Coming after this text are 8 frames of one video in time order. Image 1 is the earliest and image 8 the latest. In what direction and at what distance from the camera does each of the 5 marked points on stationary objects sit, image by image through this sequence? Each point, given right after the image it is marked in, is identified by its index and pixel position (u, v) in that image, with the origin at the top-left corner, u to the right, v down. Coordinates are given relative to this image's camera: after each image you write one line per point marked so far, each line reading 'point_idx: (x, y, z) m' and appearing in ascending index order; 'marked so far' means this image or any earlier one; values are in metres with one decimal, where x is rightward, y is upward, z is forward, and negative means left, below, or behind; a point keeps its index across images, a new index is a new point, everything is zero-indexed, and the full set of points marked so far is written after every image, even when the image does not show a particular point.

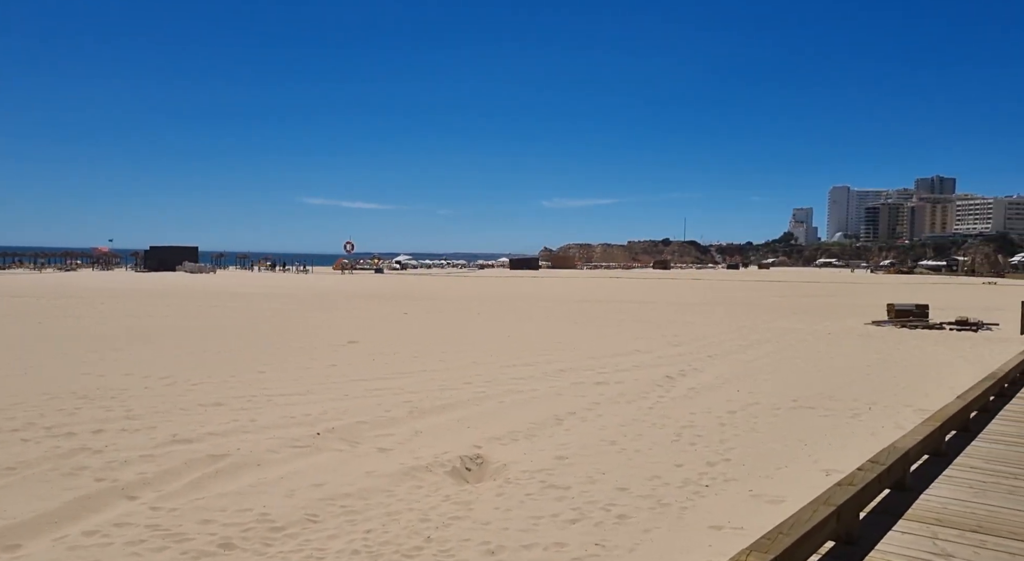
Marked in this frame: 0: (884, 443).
0: (+3.6, -1.6, +7.1) m
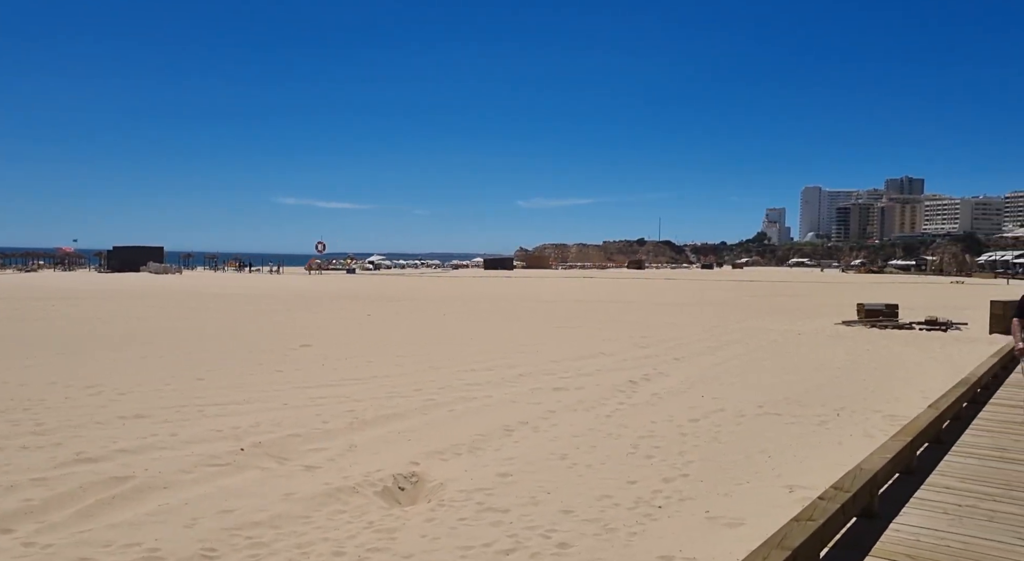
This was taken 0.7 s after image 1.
0: (+3.1, -1.6, +6.7) m
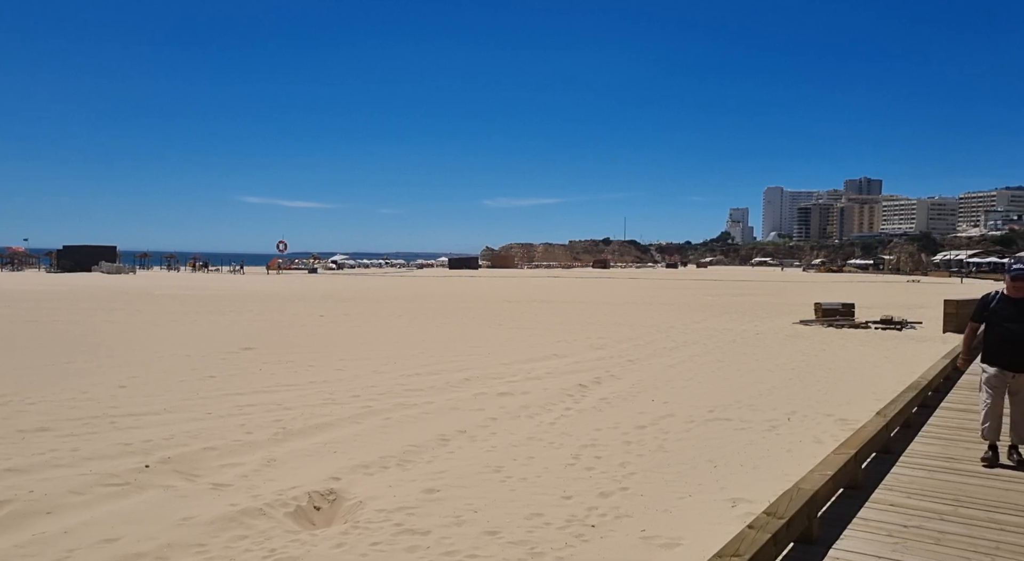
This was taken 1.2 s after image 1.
0: (+2.5, -1.6, +6.4) m
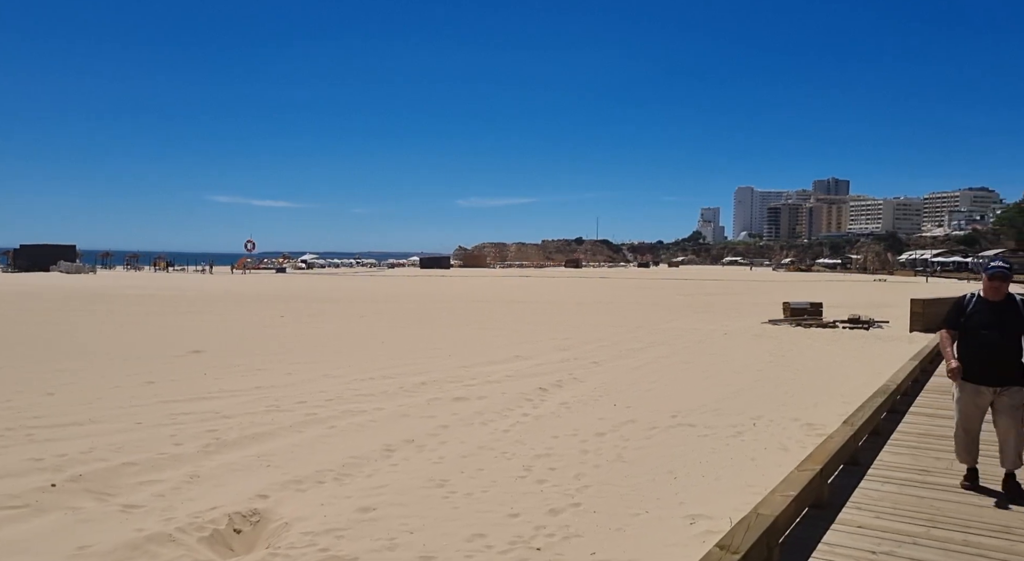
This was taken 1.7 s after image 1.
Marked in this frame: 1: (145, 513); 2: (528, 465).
0: (+2.1, -1.6, +6.0) m
1: (-2.5, -1.6, +4.9) m
2: (+0.1, -1.6, +6.2) m
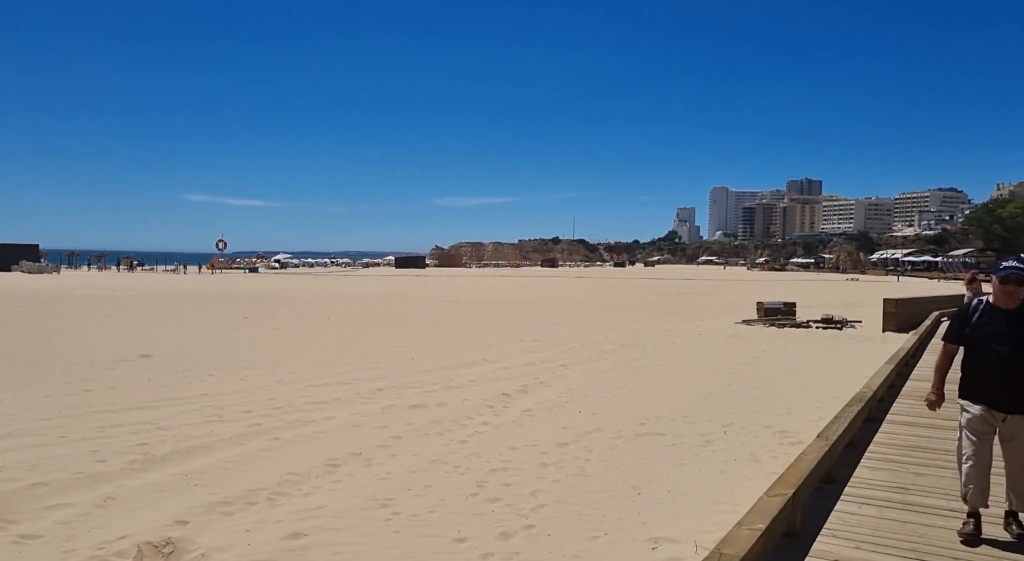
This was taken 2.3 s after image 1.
0: (+1.7, -1.6, +5.6) m
1: (-2.8, -1.6, +4.3) m
2: (-0.2, -1.6, +5.7) m
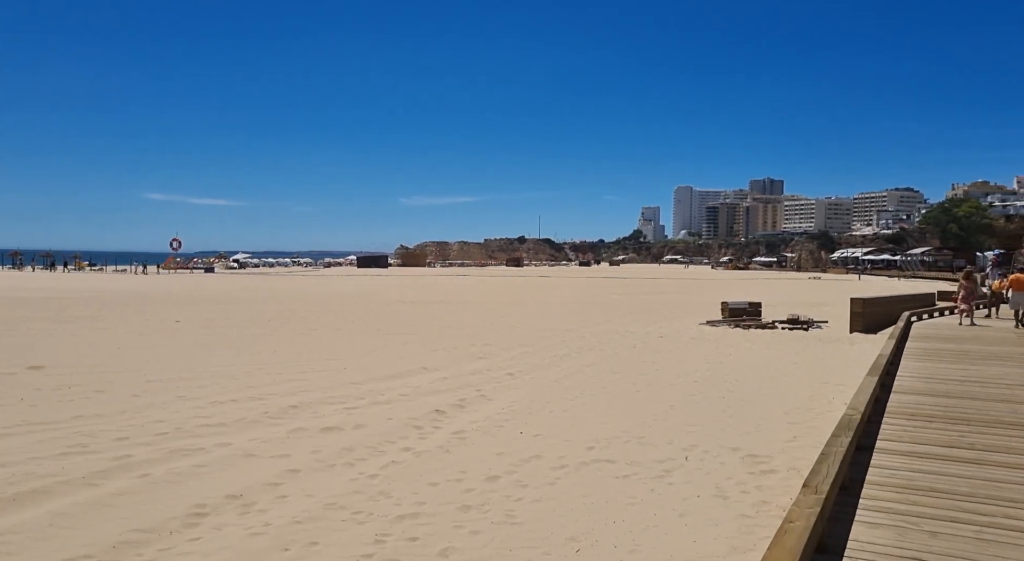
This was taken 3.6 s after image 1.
0: (+1.1, -1.6, +4.5) m
1: (-3.3, -1.6, +3.0) m
2: (-0.8, -1.6, +4.6) m
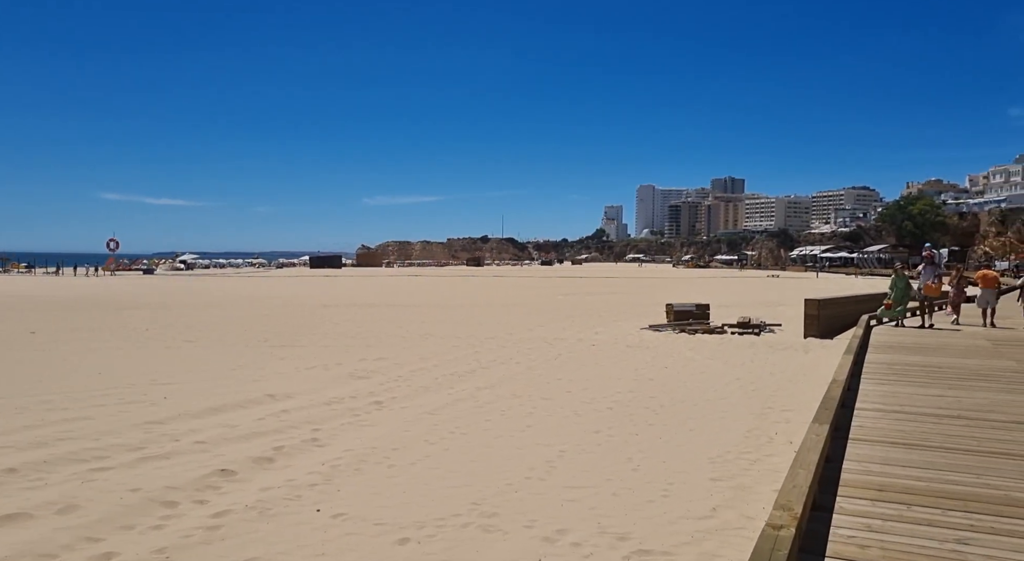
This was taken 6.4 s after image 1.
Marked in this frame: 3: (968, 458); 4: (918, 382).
0: (-0.1, -1.6, +2.3) m
1: (-4.5, -1.7, +0.5) m
2: (-2.1, -1.6, +2.2) m
3: (+3.1, -1.2, +4.9) m
4: (+4.4, -1.1, +7.8) m
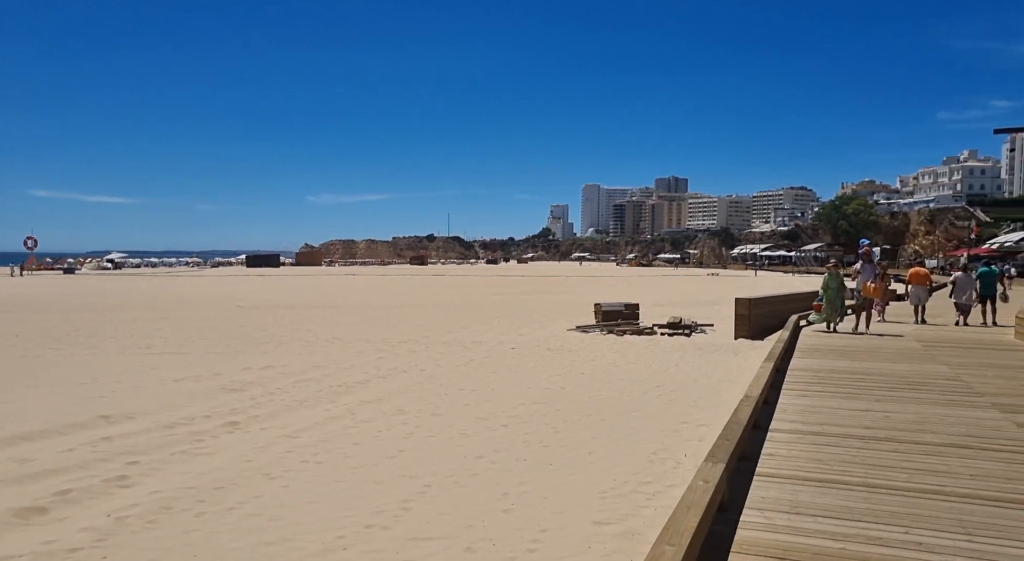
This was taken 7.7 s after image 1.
0: (-0.9, -1.6, +1.1) m
1: (-5.2, -1.7, -0.9) m
2: (-2.9, -1.7, +0.9) m
3: (+2.1, -1.2, +3.9) m
4: (+3.2, -1.1, +6.9) m
